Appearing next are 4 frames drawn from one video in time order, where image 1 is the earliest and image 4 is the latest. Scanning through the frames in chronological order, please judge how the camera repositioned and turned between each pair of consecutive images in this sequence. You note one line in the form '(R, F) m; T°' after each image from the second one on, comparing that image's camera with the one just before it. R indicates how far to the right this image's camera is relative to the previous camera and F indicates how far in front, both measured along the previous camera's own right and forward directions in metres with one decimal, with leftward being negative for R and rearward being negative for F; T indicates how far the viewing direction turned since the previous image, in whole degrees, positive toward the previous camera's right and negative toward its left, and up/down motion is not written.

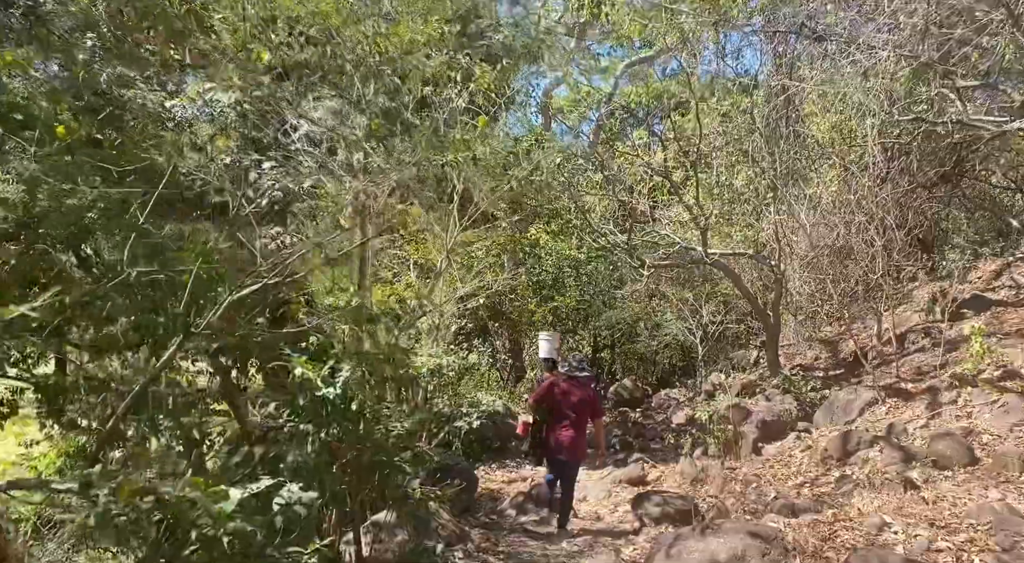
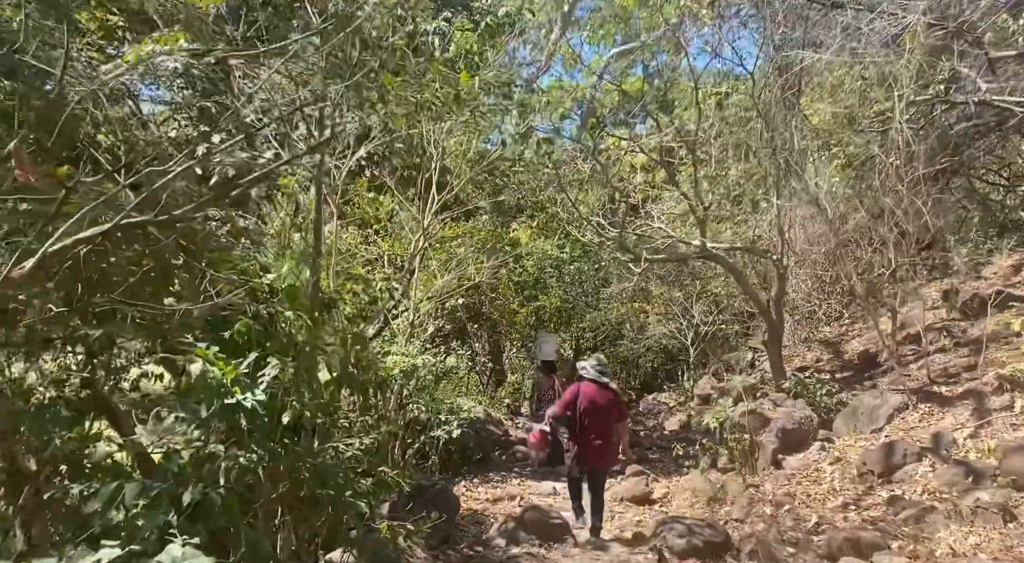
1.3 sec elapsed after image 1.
(0.0, +0.6) m; +2°
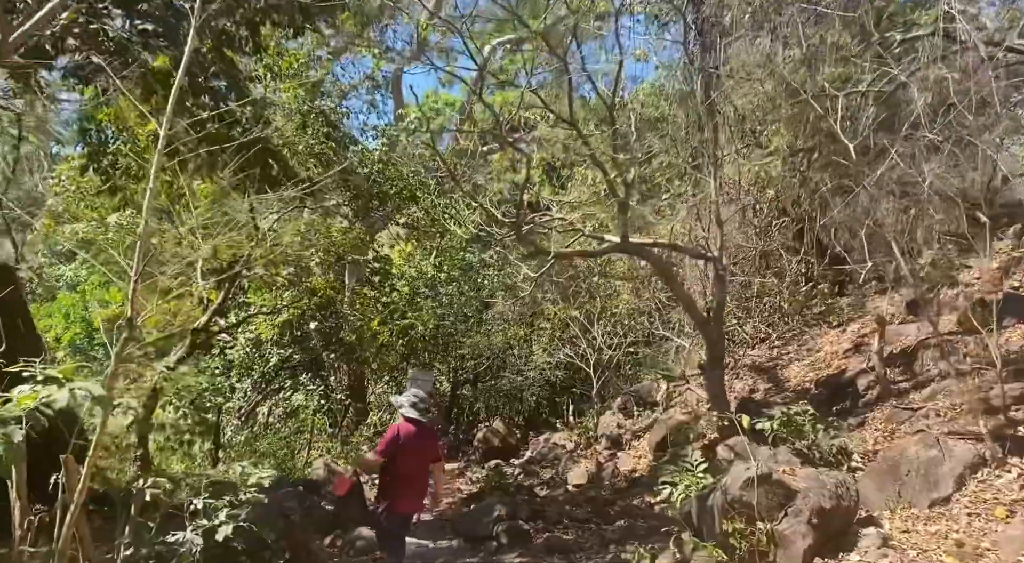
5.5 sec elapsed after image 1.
(+0.2, +2.0) m; +10°
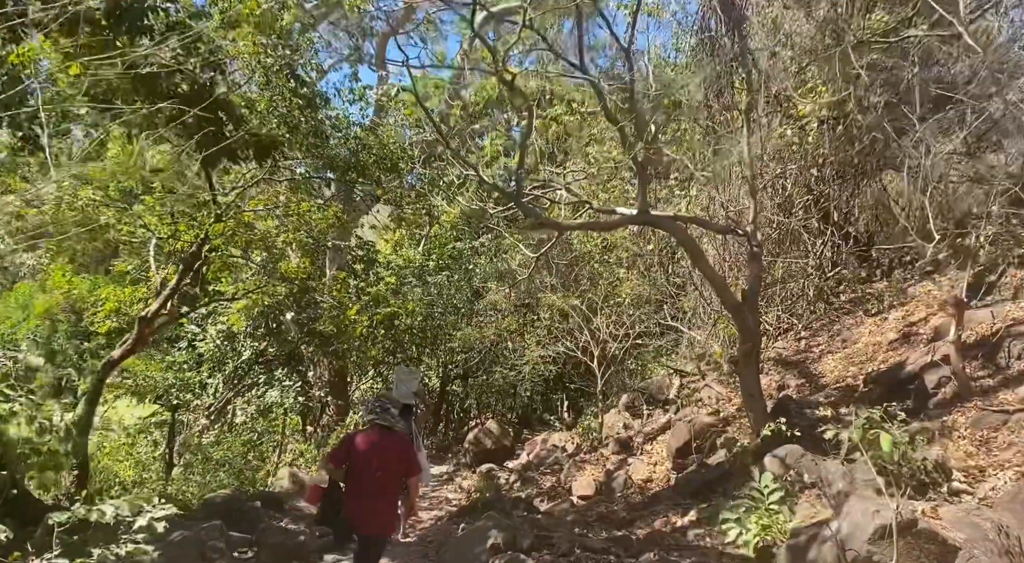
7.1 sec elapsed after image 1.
(0.0, +0.9) m; +1°
